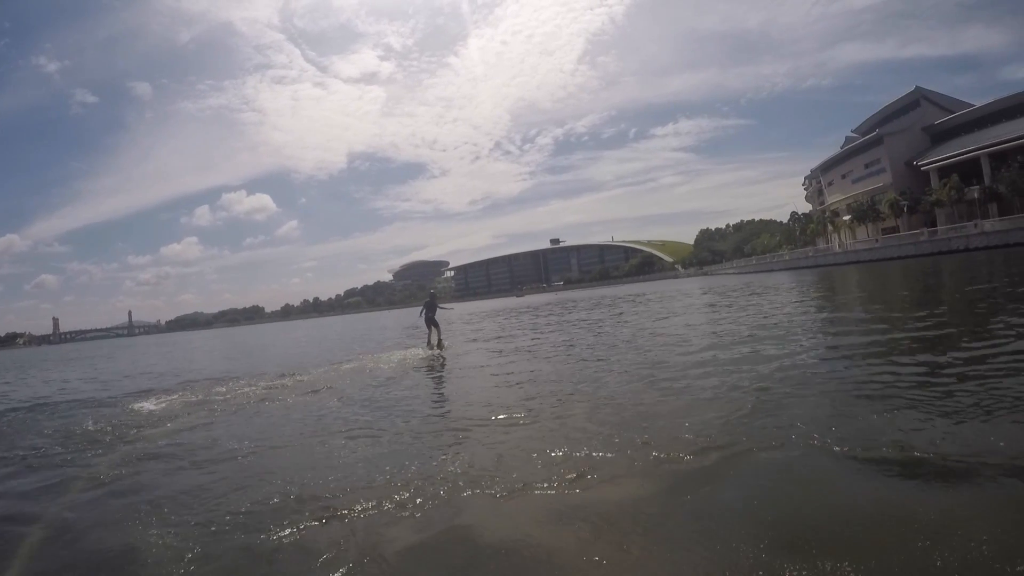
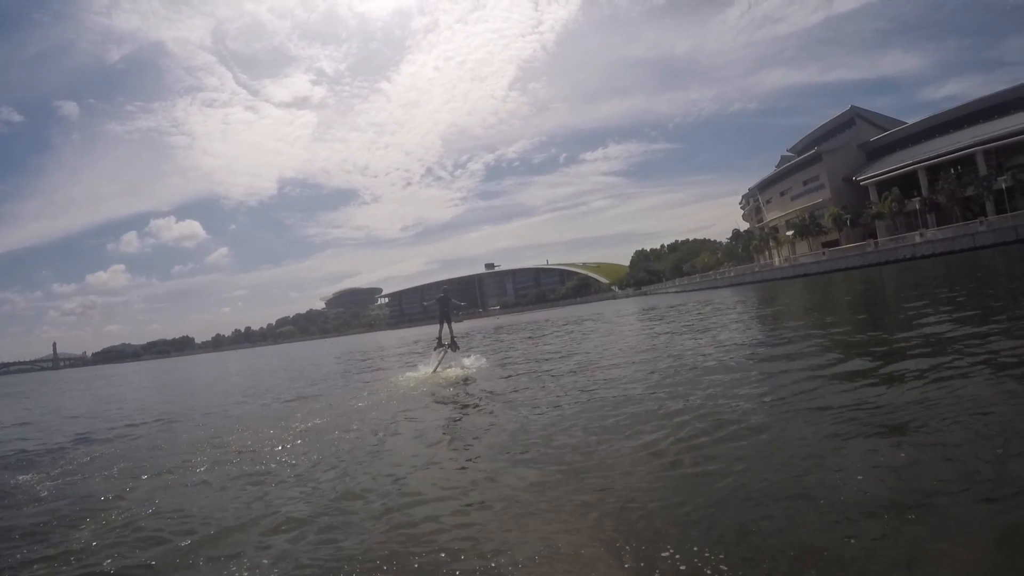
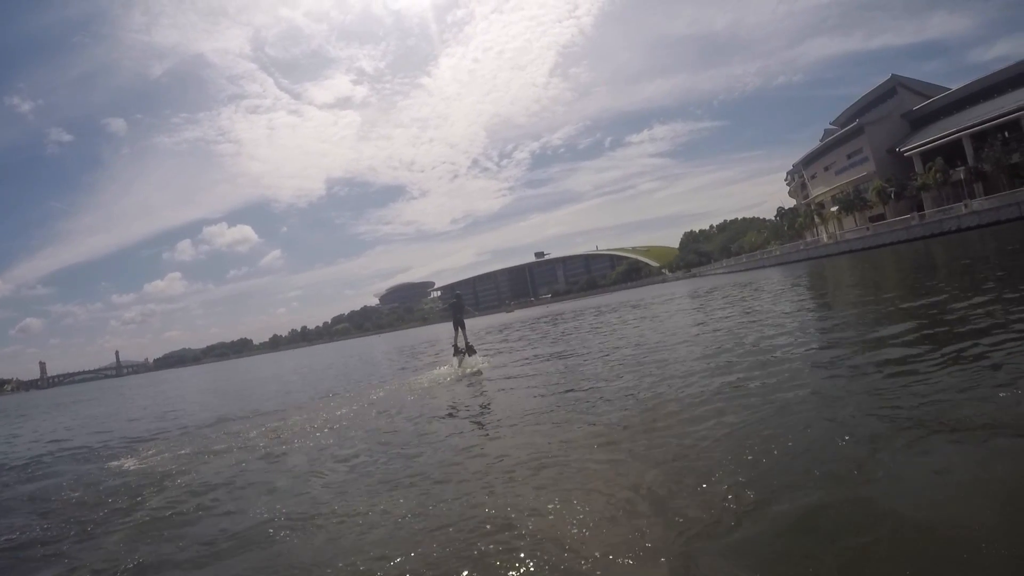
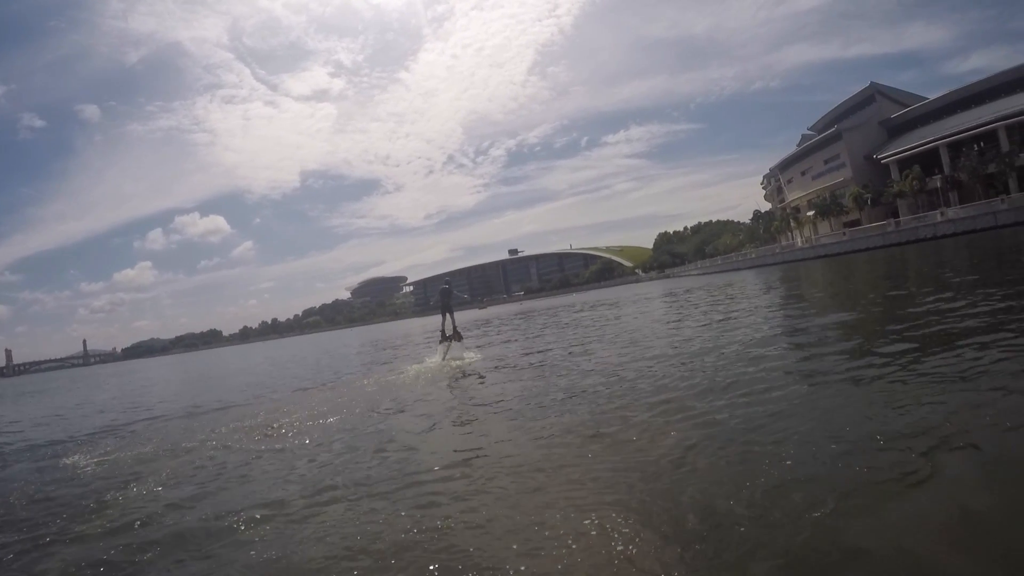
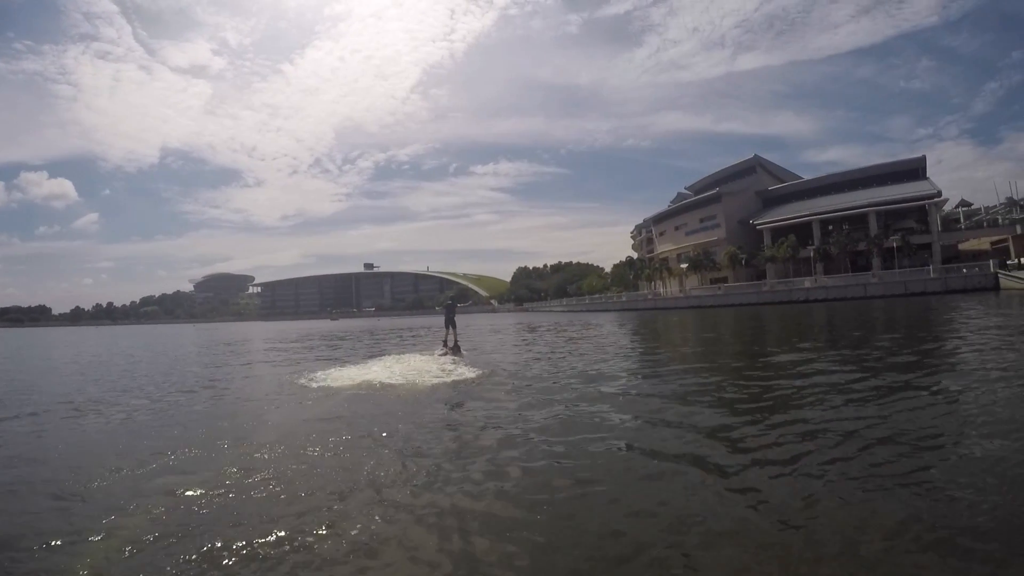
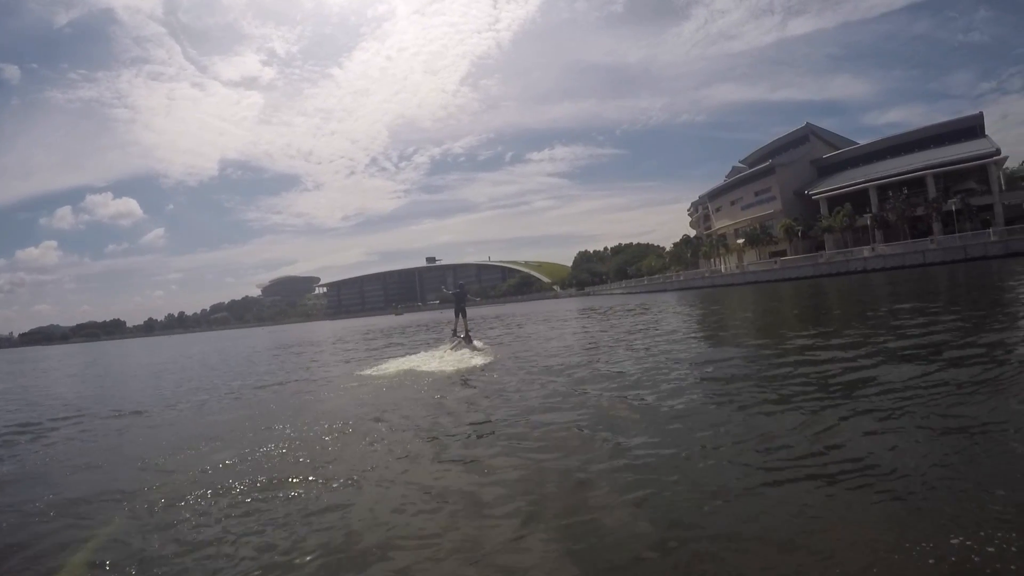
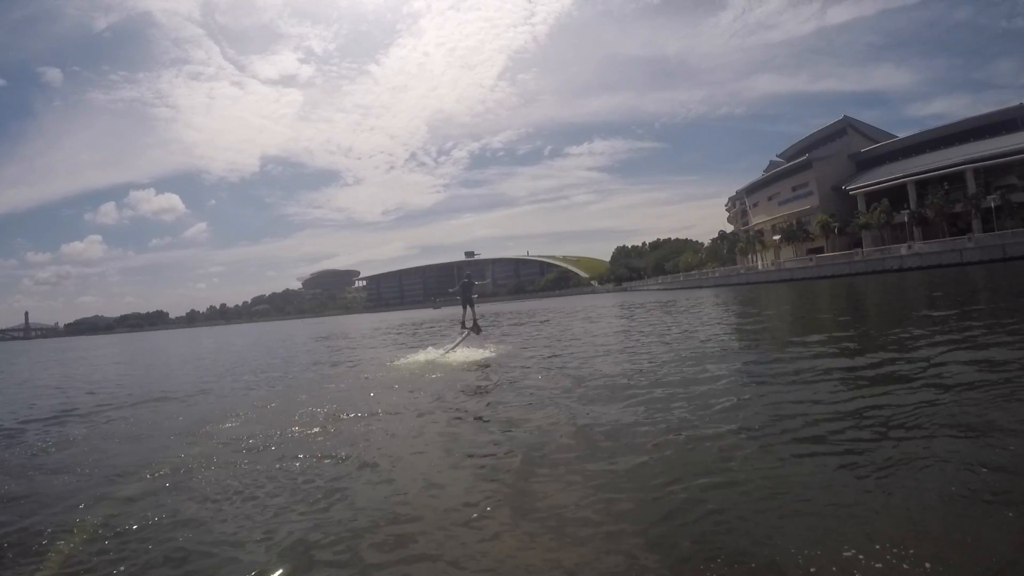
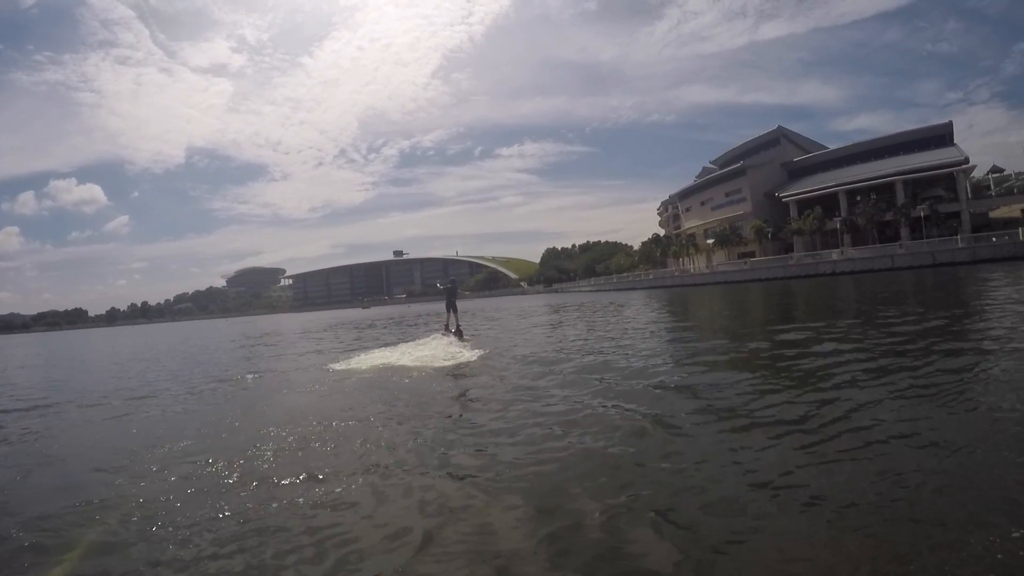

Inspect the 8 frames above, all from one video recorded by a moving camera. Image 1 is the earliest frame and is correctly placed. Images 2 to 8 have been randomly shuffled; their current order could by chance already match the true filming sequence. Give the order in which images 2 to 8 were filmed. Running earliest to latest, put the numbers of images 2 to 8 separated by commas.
3, 4, 2, 7, 6, 8, 5
